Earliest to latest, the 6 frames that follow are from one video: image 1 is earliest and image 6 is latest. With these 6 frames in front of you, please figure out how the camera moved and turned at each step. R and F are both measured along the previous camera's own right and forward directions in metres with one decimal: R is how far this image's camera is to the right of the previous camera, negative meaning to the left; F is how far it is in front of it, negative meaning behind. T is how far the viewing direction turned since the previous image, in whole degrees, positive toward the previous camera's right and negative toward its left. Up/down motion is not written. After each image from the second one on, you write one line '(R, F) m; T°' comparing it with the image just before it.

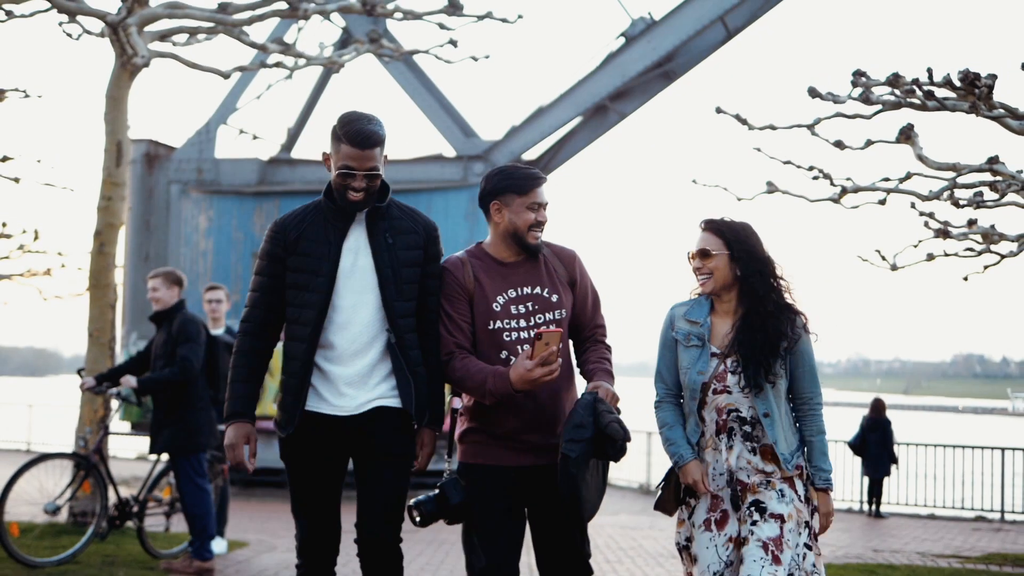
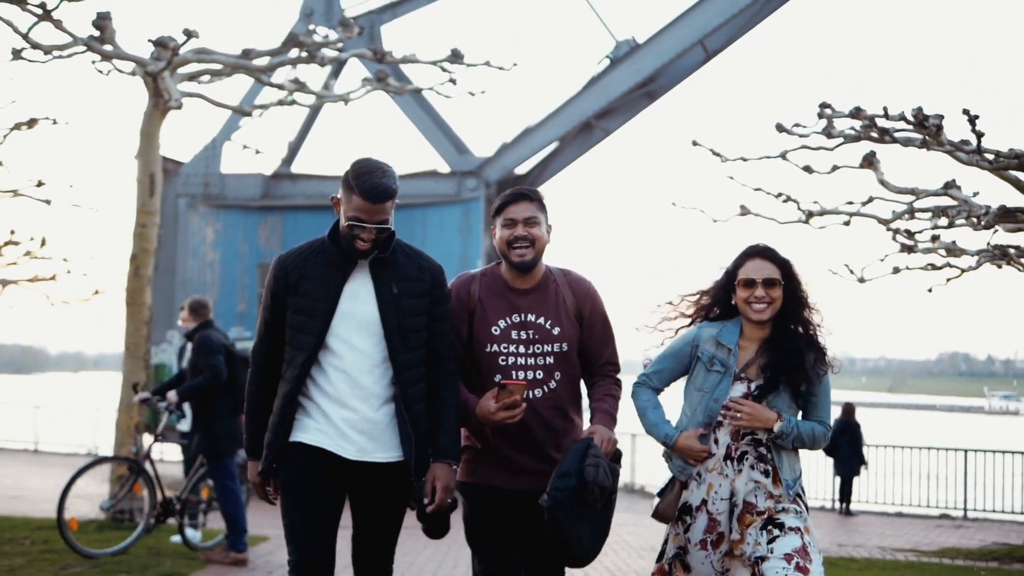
(-0.1, -0.8) m; +1°
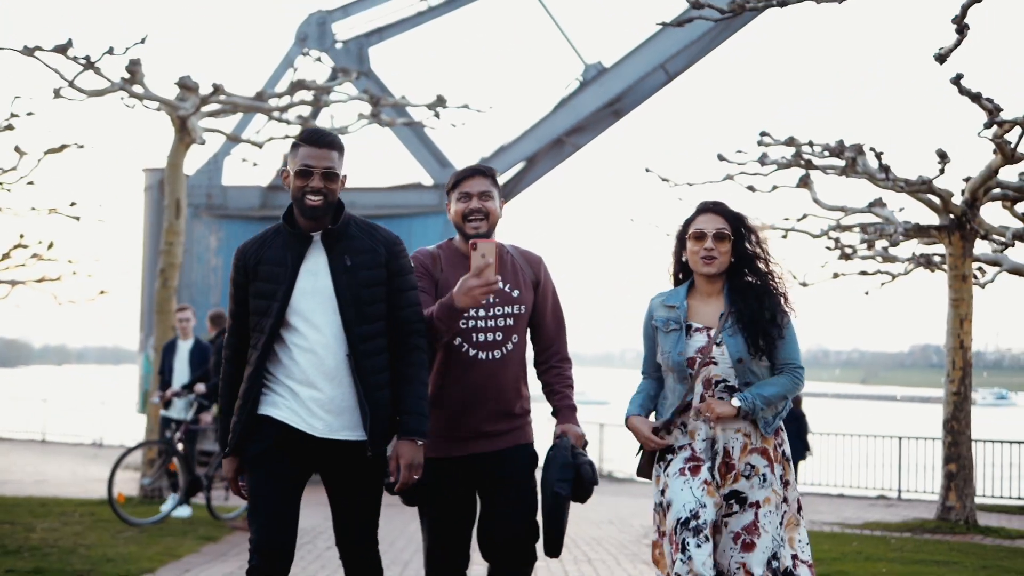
(0.0, -1.4) m; +1°
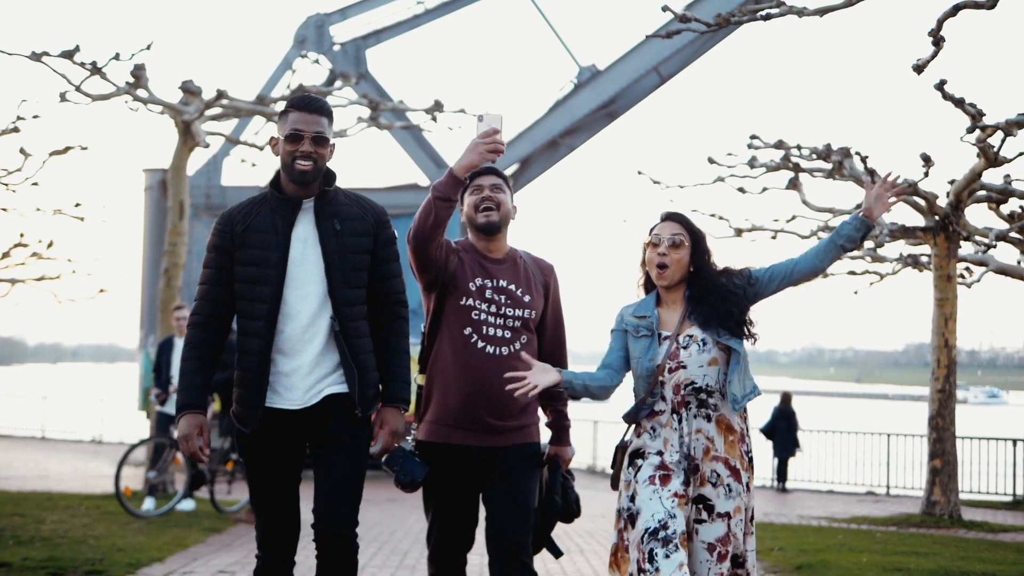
(0.0, -0.3) m; 0°
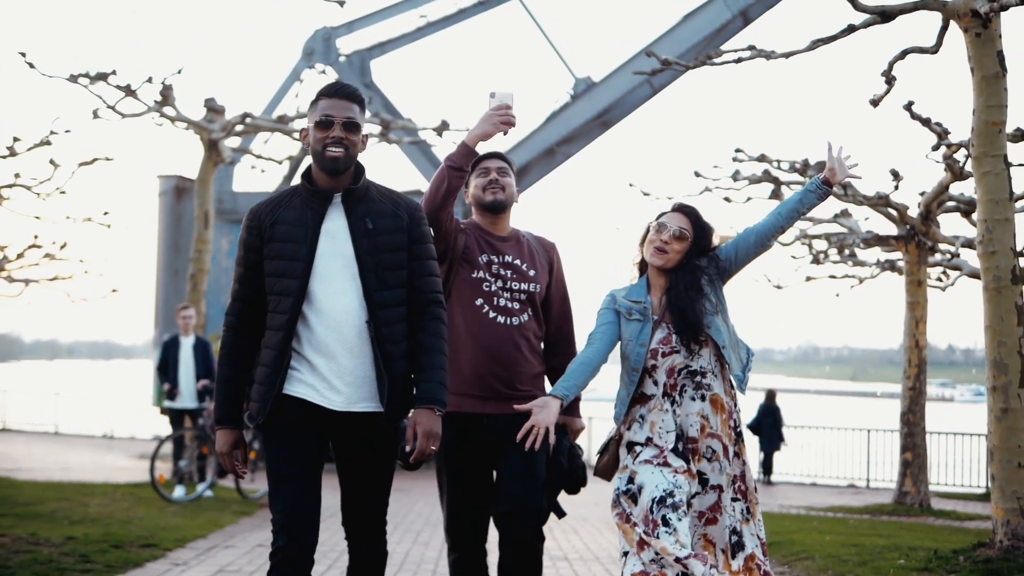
(0.0, -0.8) m; 0°
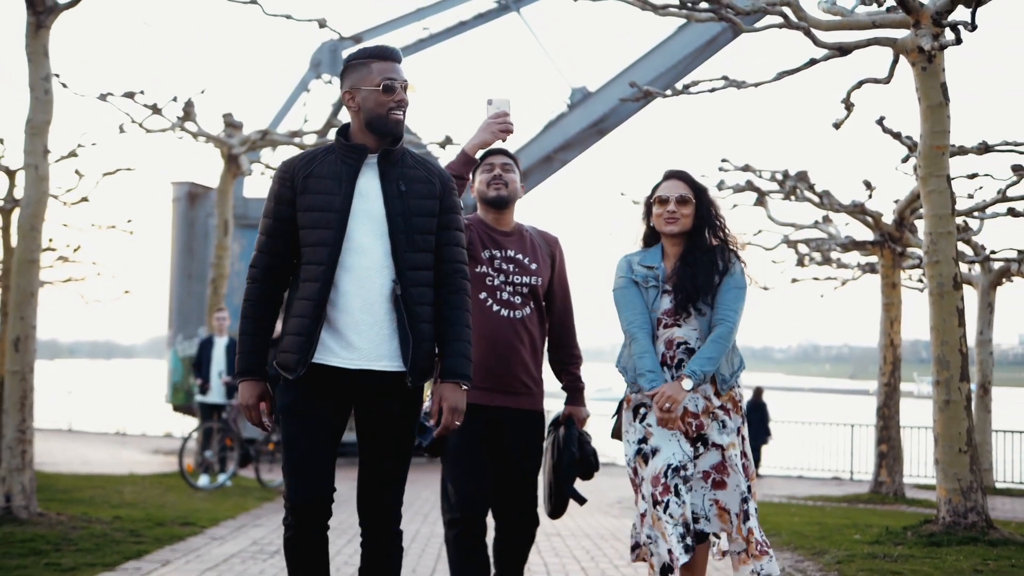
(0.0, -0.8) m; 0°
